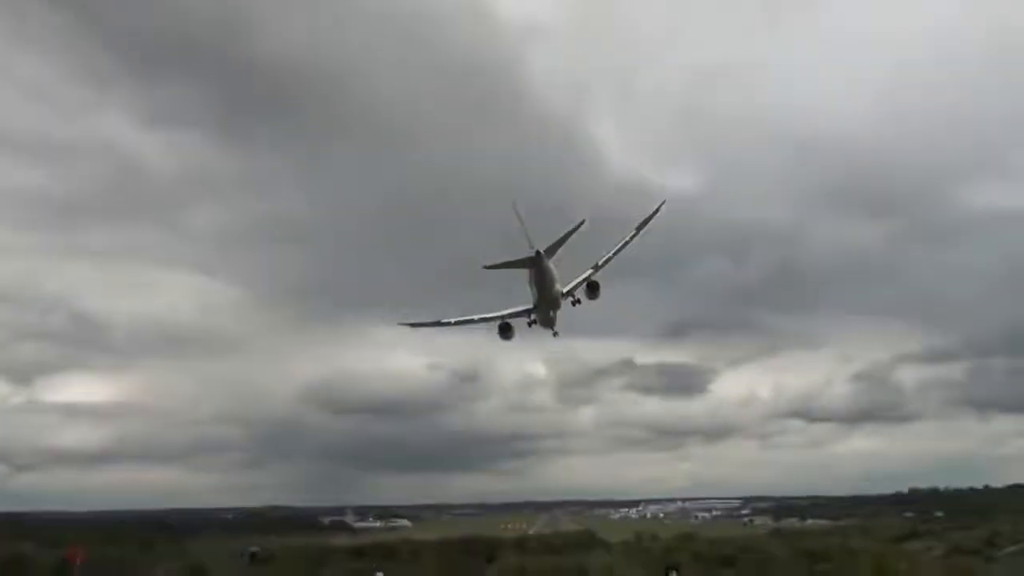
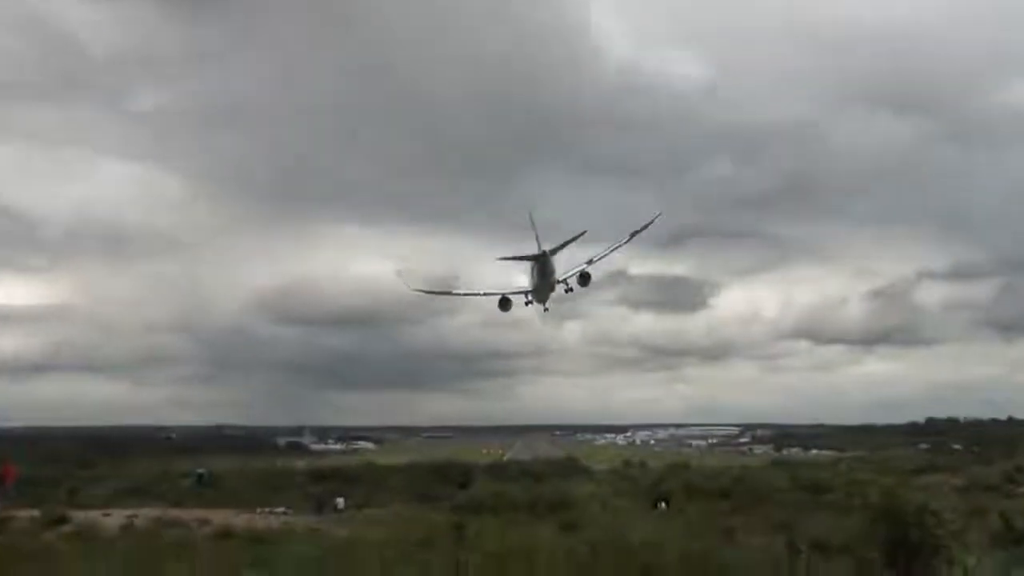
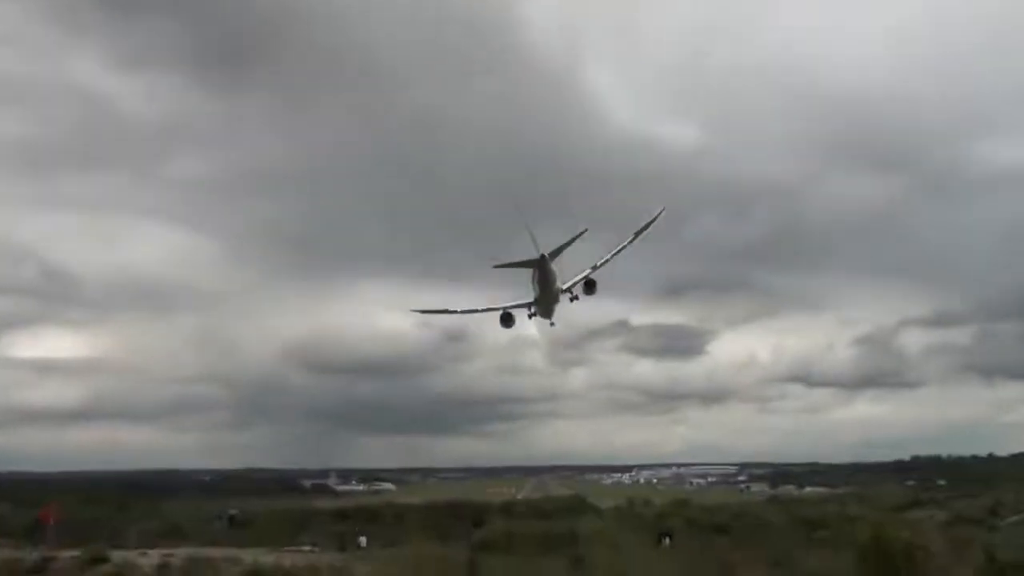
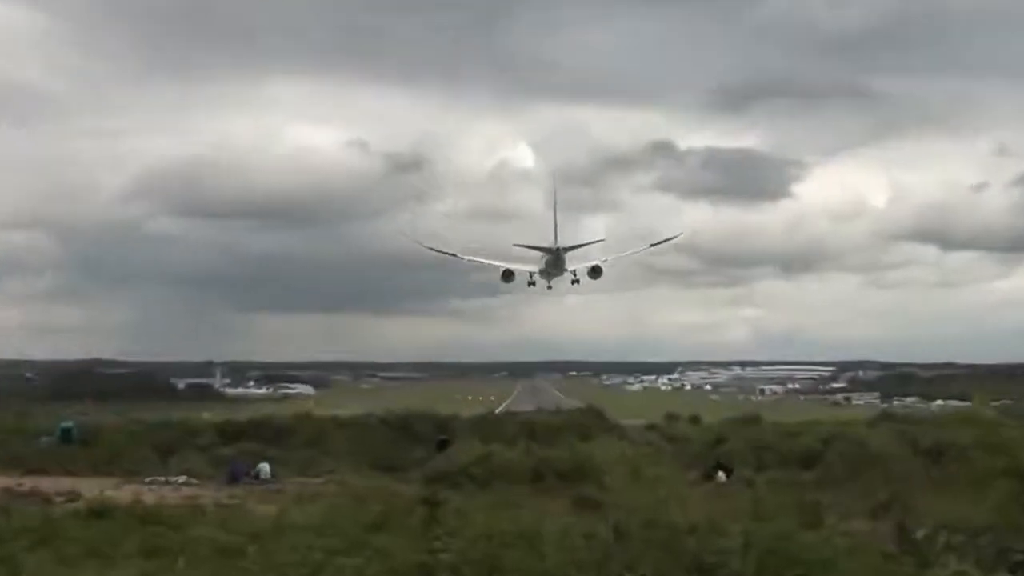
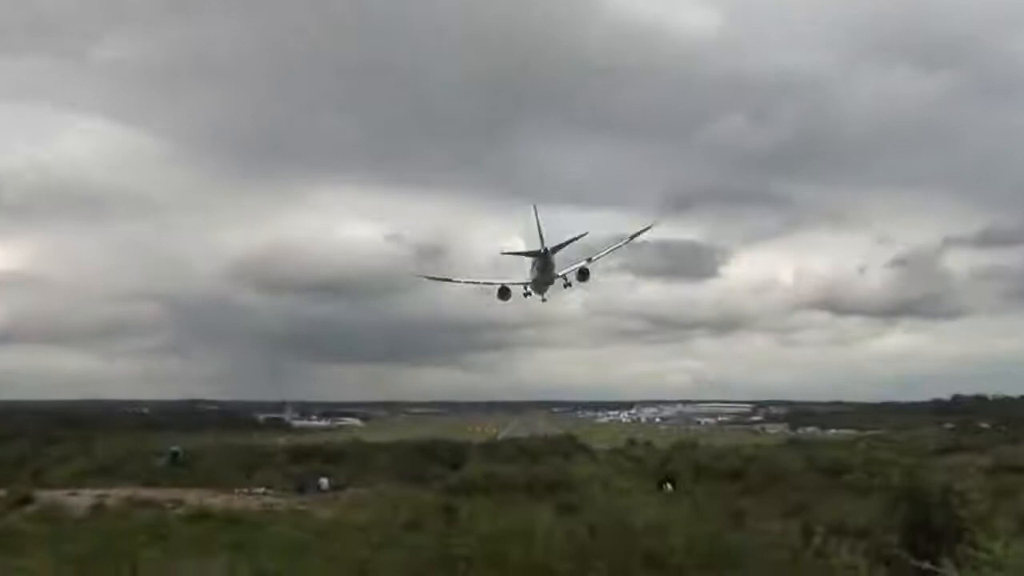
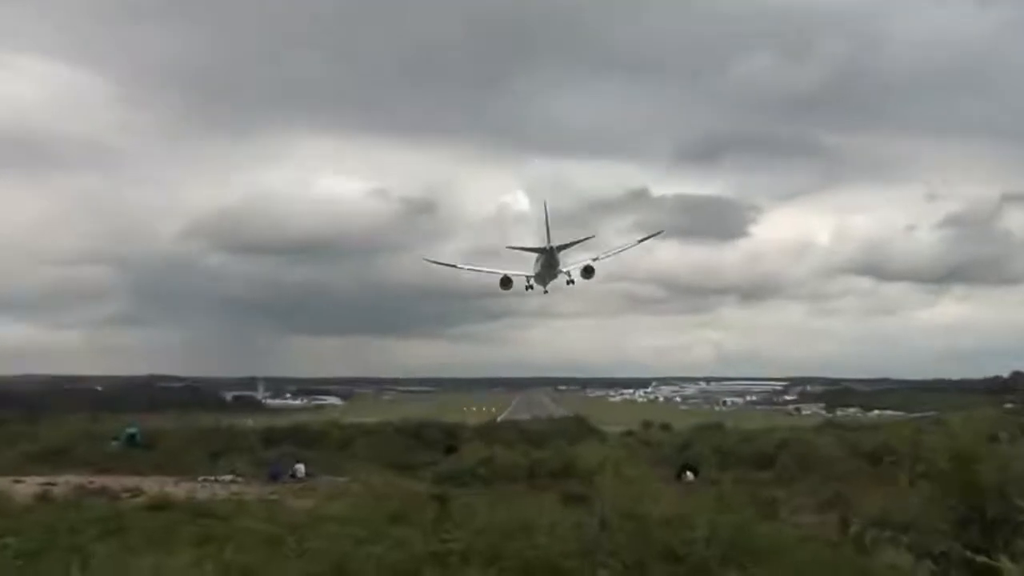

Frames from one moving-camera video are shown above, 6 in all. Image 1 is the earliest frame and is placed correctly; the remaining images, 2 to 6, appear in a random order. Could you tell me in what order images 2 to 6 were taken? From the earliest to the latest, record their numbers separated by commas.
3, 2, 5, 6, 4
